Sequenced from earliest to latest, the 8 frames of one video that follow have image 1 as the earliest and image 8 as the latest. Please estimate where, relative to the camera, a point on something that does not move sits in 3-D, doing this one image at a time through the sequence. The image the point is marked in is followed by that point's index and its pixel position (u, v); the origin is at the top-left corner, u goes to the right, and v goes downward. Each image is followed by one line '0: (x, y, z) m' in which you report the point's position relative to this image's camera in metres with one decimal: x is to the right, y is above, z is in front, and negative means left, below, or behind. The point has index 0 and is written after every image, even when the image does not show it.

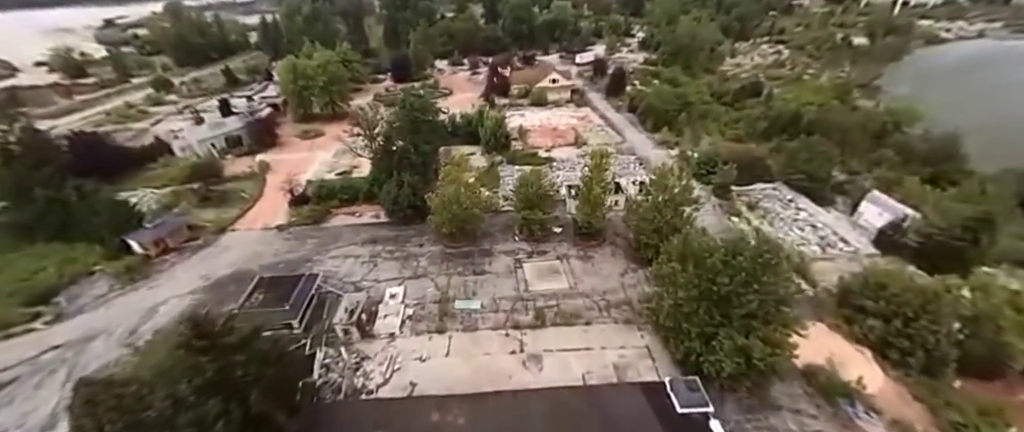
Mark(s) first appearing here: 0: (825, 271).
0: (+10.2, -1.8, +12.6) m
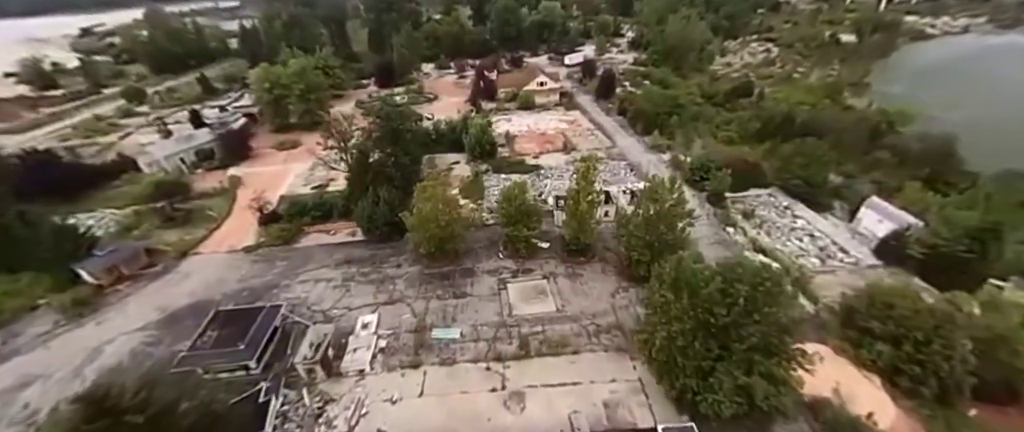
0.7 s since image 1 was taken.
0: (+9.7, -2.1, +11.9) m
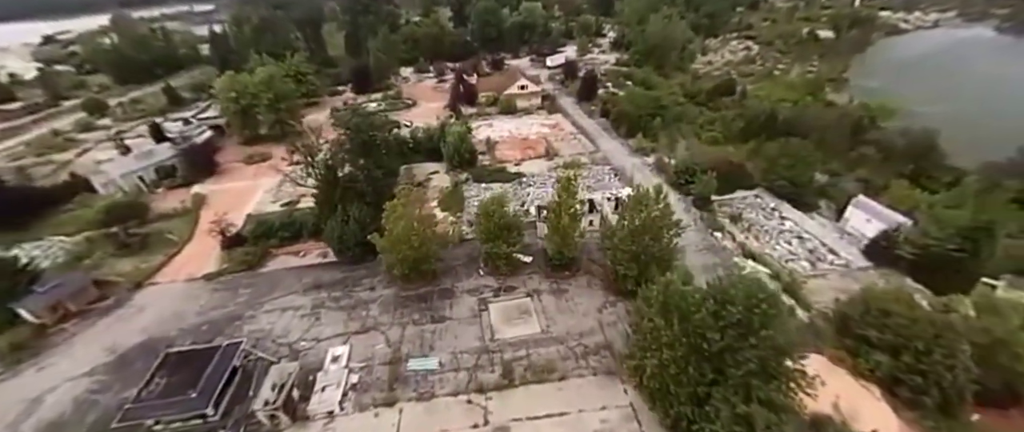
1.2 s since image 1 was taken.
0: (+9.2, -2.2, +11.6) m
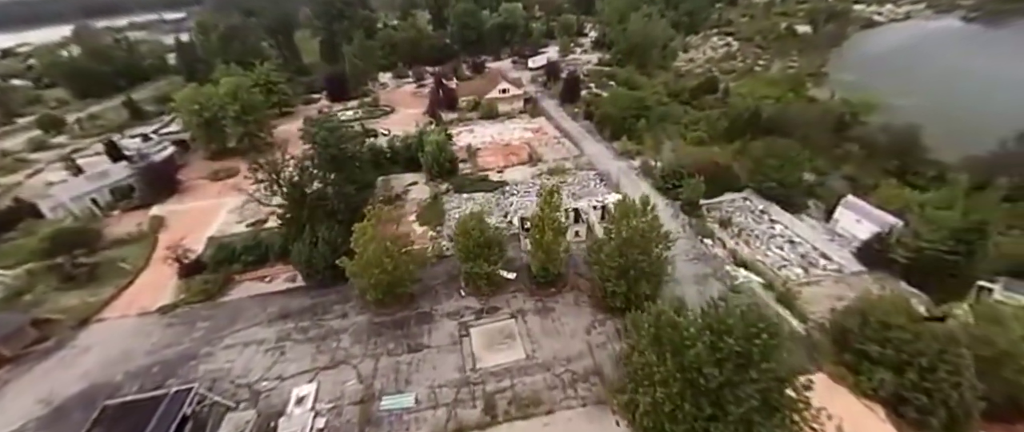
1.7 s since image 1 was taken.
0: (+8.7, -2.4, +11.1) m
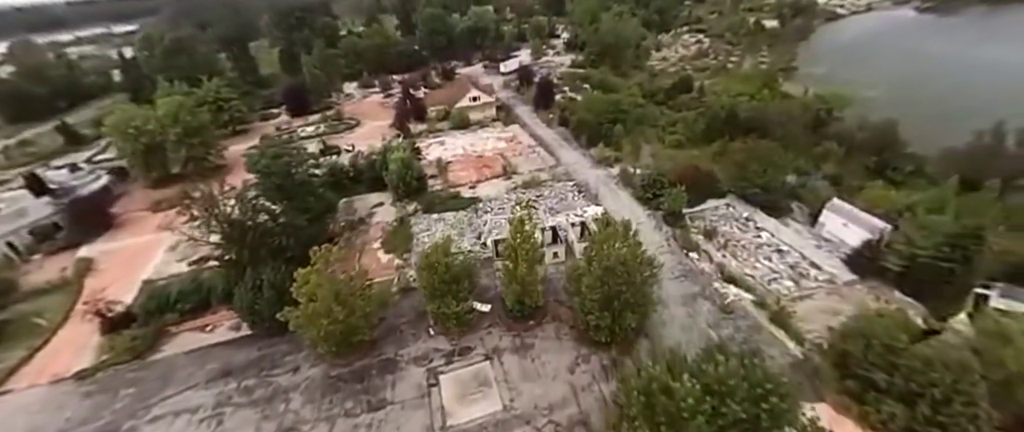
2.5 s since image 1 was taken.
0: (+8.0, -2.7, +10.4) m
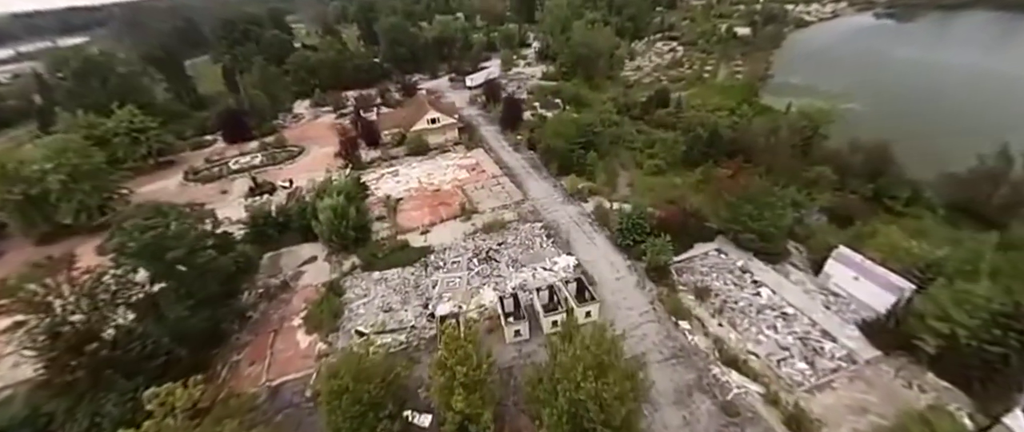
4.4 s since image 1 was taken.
0: (+6.9, -4.3, +8.3) m
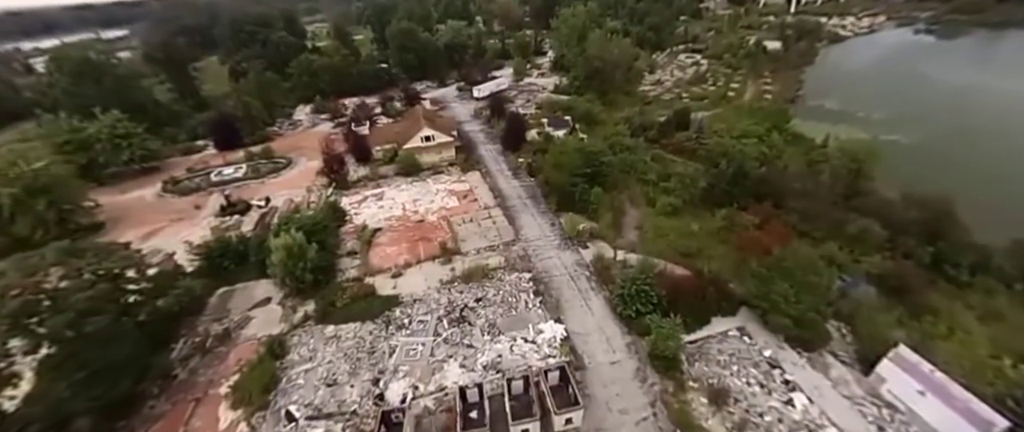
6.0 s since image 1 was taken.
0: (+5.8, -6.2, +5.9) m
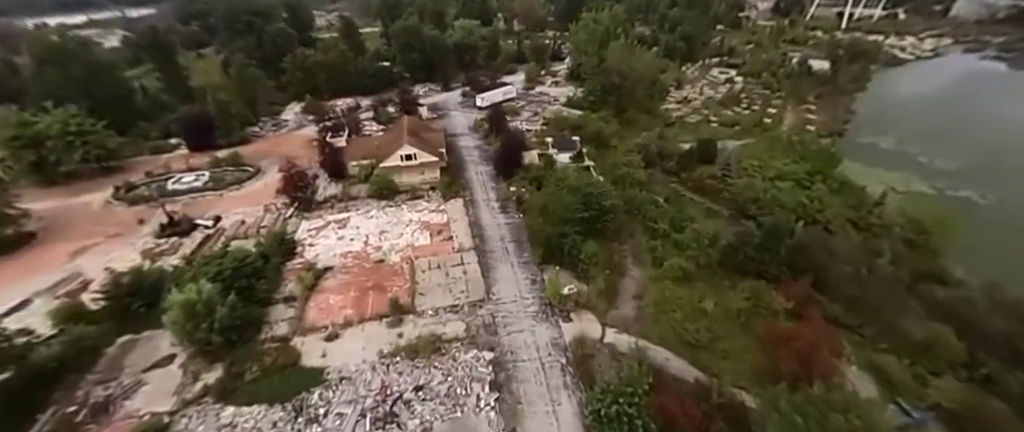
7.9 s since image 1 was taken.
0: (+3.9, -8.4, +3.1) m
